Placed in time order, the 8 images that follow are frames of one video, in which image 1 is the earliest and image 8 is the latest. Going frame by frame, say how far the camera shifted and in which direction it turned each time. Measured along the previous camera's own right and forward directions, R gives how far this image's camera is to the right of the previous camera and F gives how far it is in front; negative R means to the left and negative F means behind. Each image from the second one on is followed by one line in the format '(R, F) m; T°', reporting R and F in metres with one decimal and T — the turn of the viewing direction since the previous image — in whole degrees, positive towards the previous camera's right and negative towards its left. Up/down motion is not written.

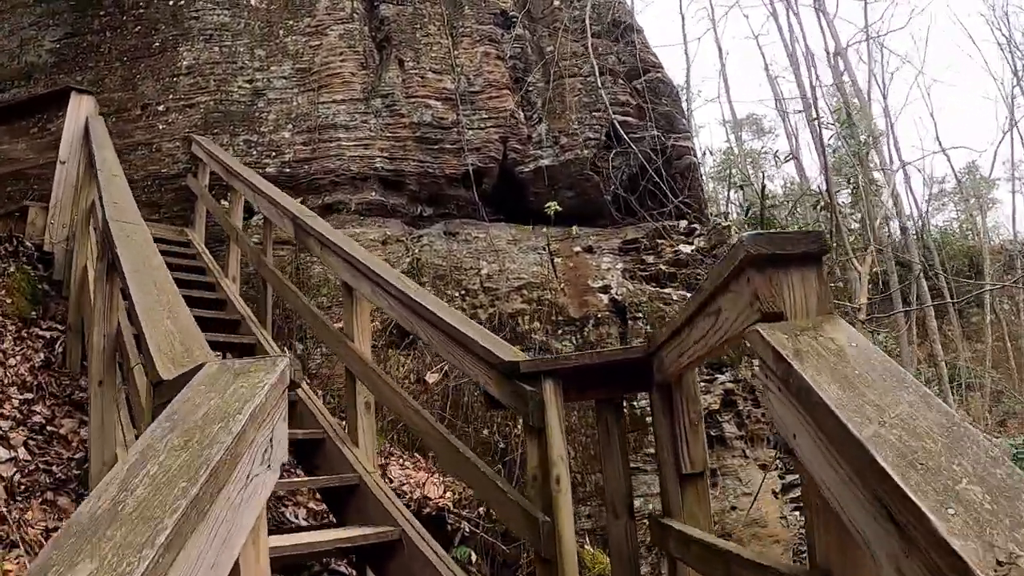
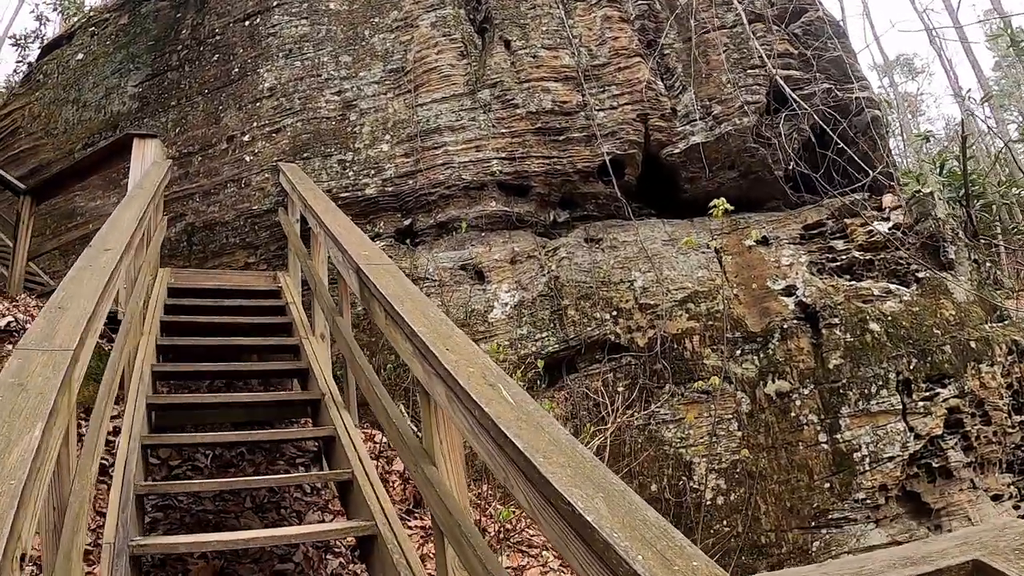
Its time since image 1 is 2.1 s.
(0.0, +1.3) m; -9°
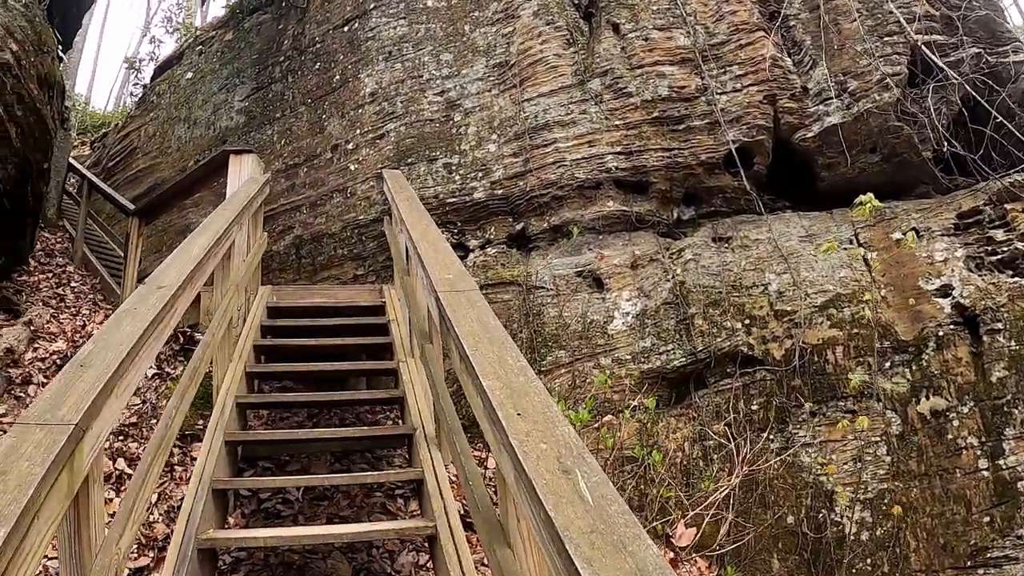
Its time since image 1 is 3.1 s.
(+0.1, +0.5) m; -8°
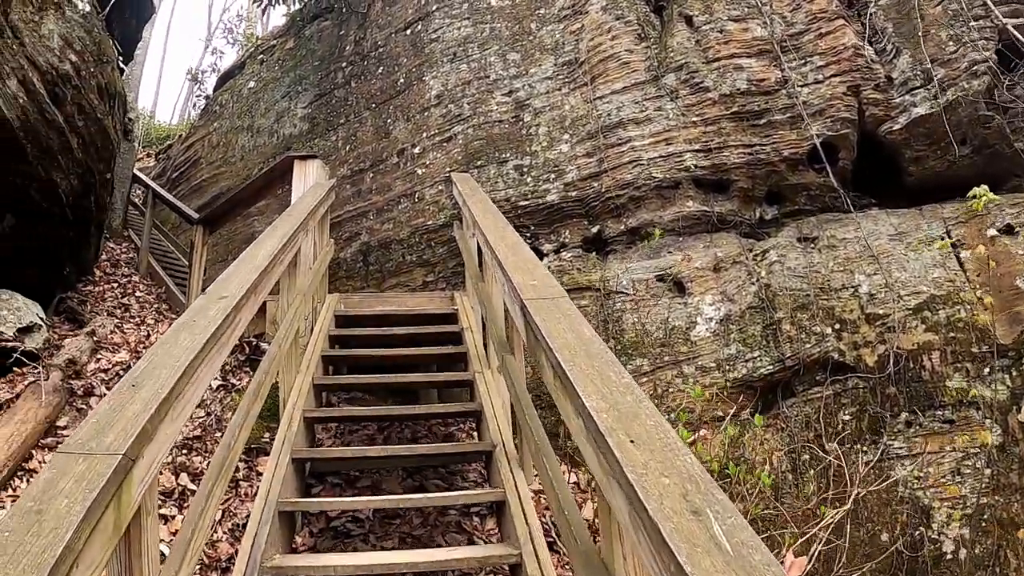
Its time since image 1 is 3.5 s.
(-0.1, +0.2) m; -3°
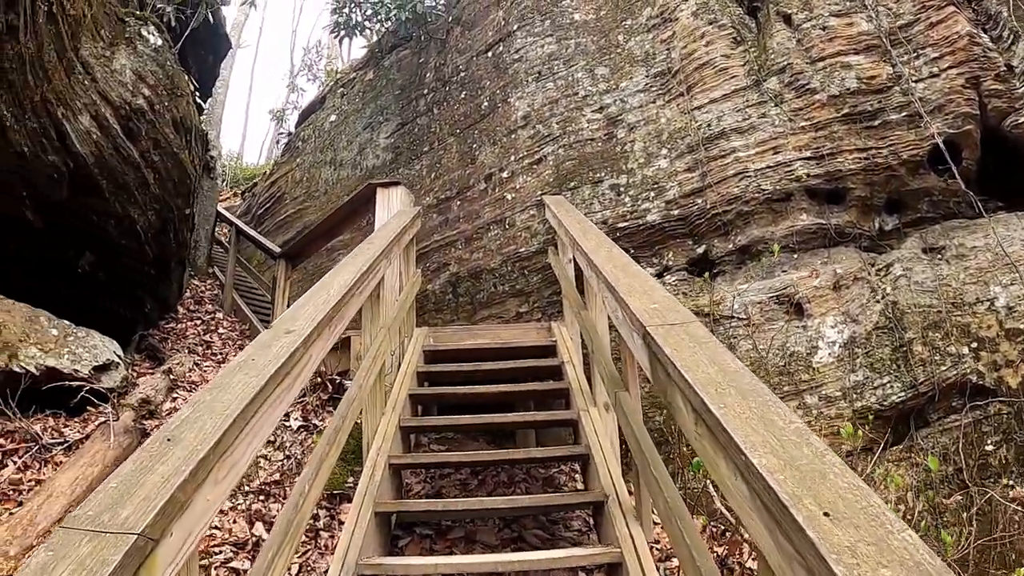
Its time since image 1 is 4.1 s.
(-0.1, +0.3) m; -5°
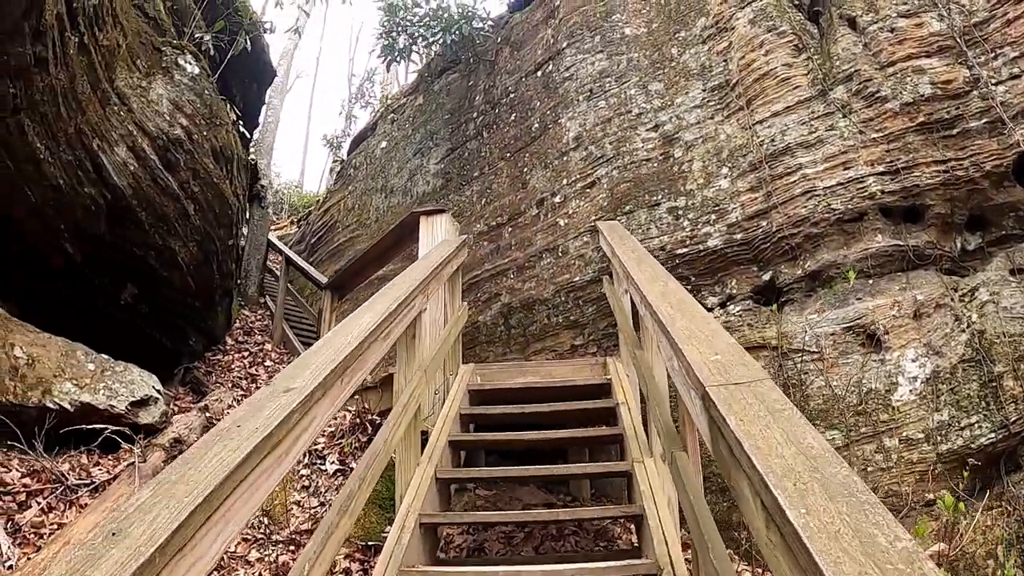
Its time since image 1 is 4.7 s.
(+0.1, +0.3) m; -4°
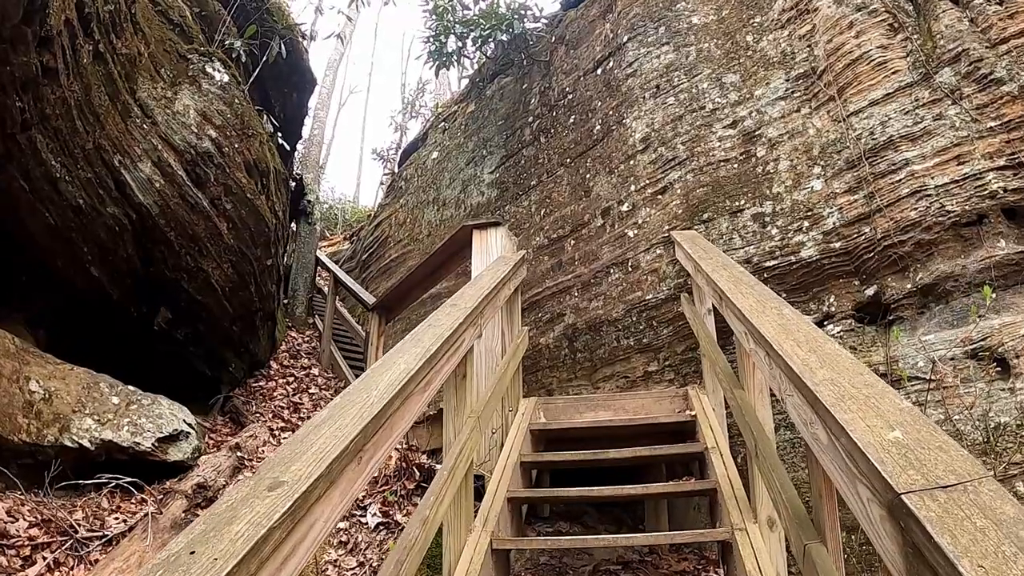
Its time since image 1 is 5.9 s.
(0.0, +0.5) m; -3°
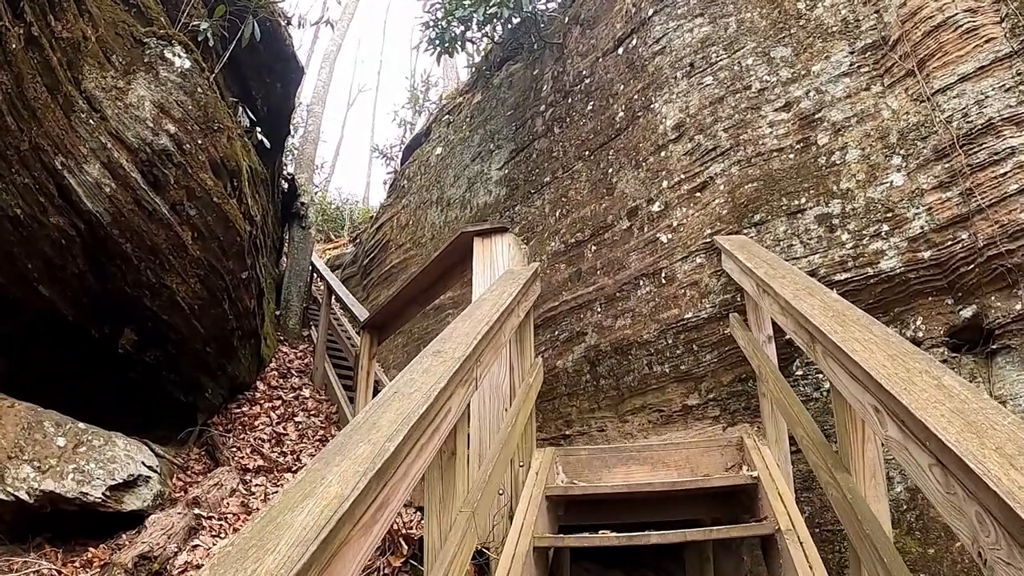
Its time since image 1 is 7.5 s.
(0.0, +0.7) m; -1°
